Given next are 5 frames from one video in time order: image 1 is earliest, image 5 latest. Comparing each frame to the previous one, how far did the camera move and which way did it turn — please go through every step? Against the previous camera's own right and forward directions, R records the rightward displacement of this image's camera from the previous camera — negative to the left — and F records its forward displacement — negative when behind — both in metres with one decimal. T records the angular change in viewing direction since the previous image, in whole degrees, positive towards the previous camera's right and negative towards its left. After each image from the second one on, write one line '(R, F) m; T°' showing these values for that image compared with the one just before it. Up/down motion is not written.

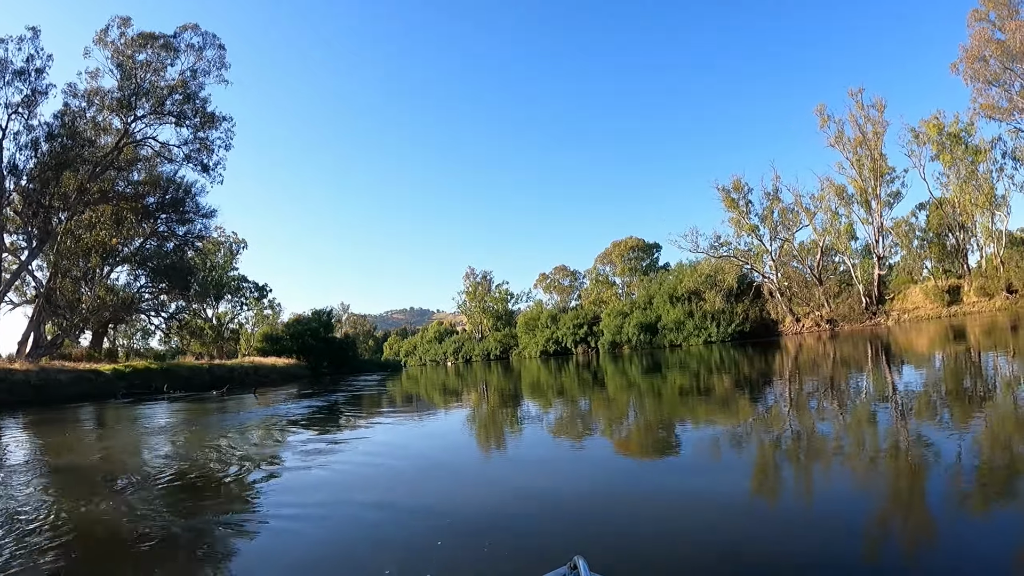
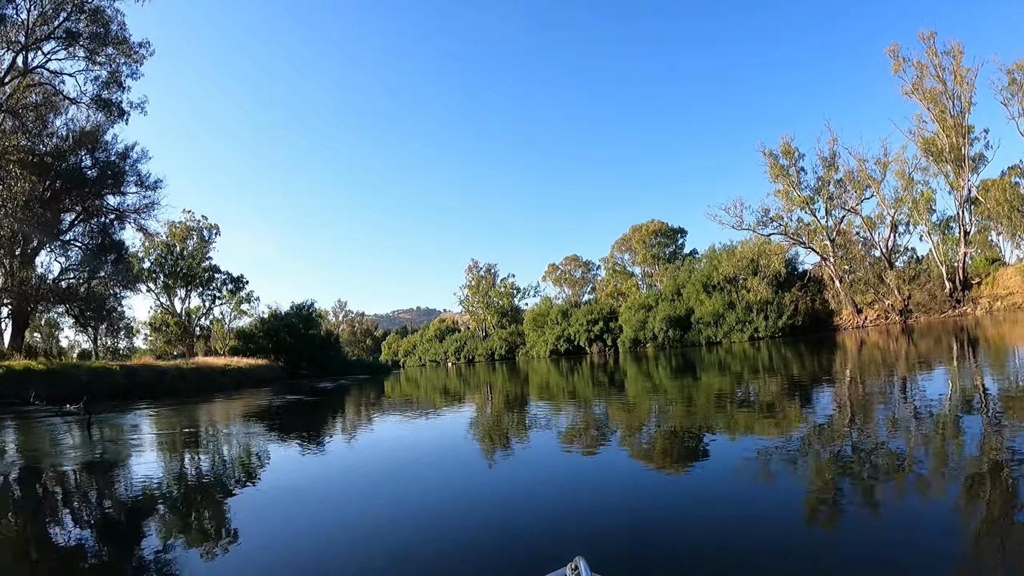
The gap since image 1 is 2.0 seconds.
(+0.1, +1.9) m; -1°
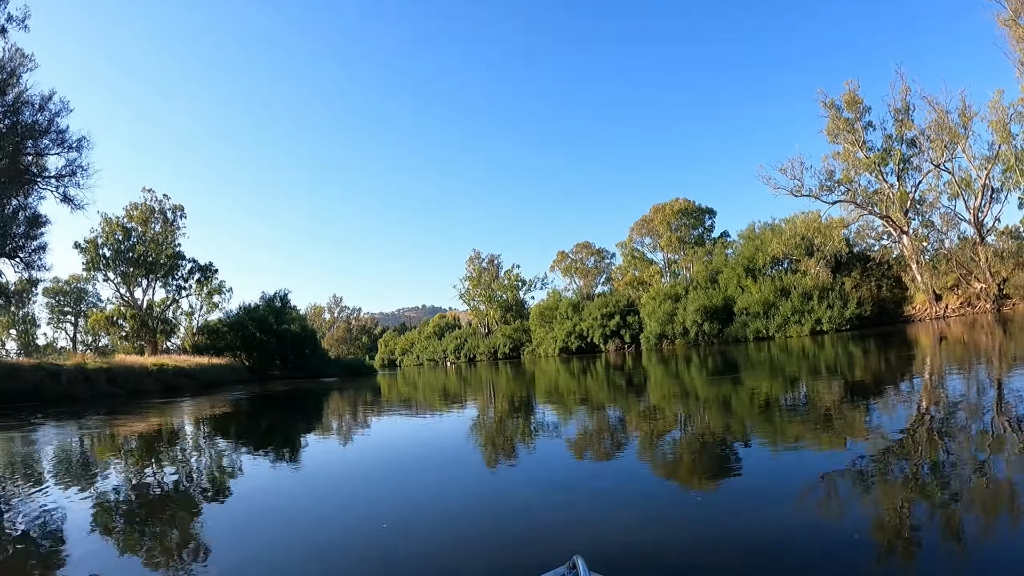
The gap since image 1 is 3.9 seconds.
(0.0, +1.7) m; -1°
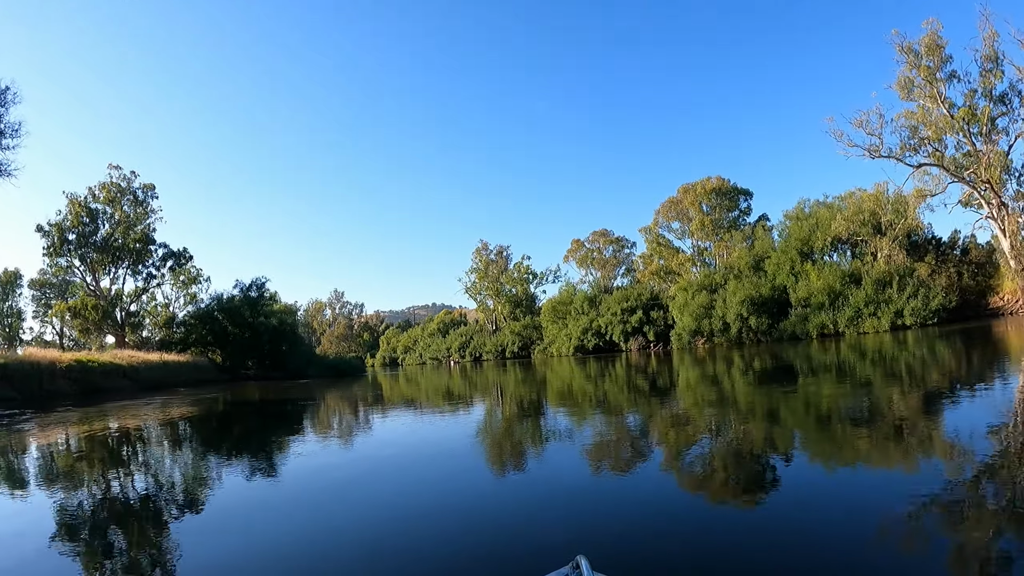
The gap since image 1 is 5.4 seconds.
(0.0, +1.4) m; -1°
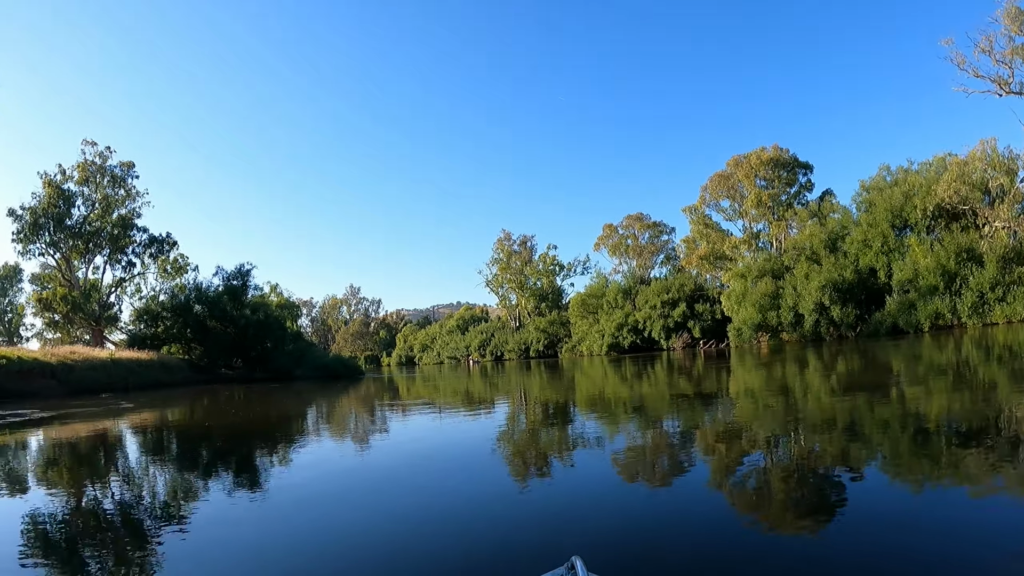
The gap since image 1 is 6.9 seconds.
(0.0, +1.4) m; -3°
